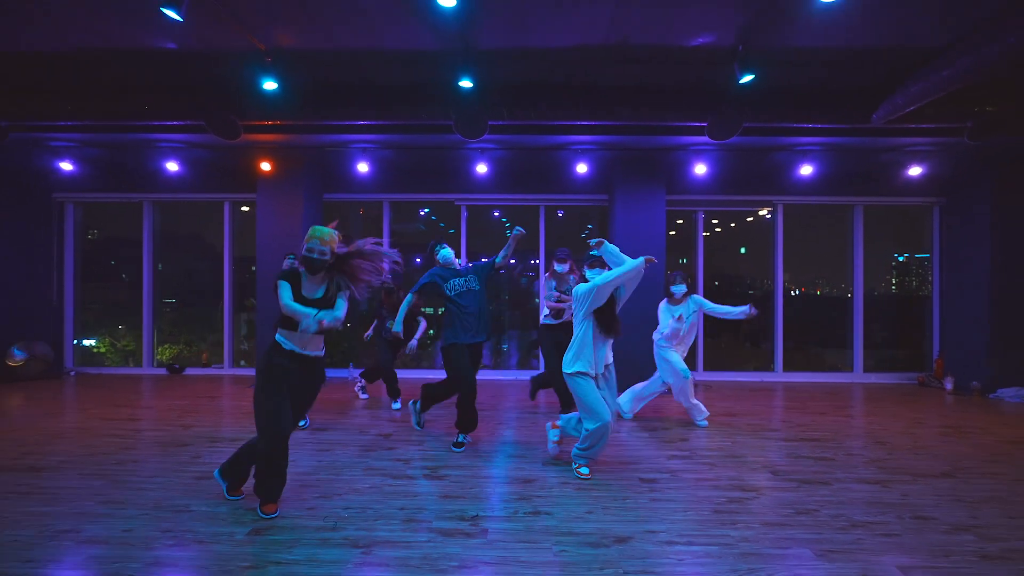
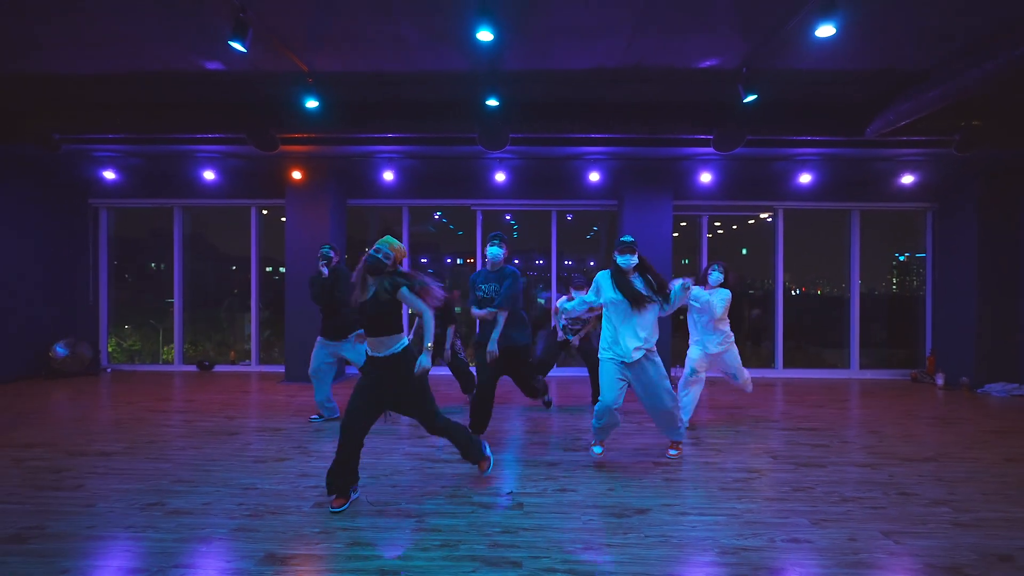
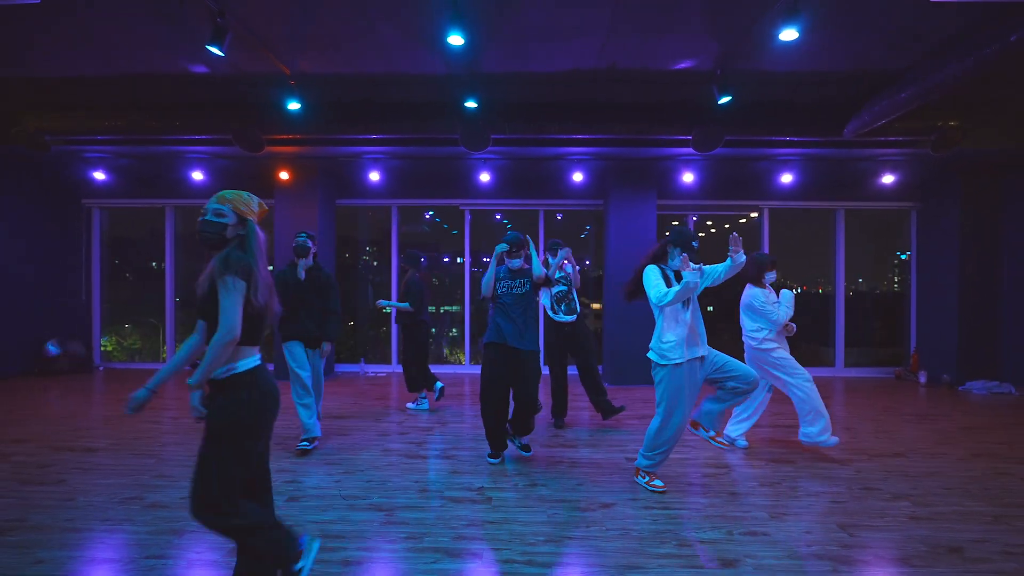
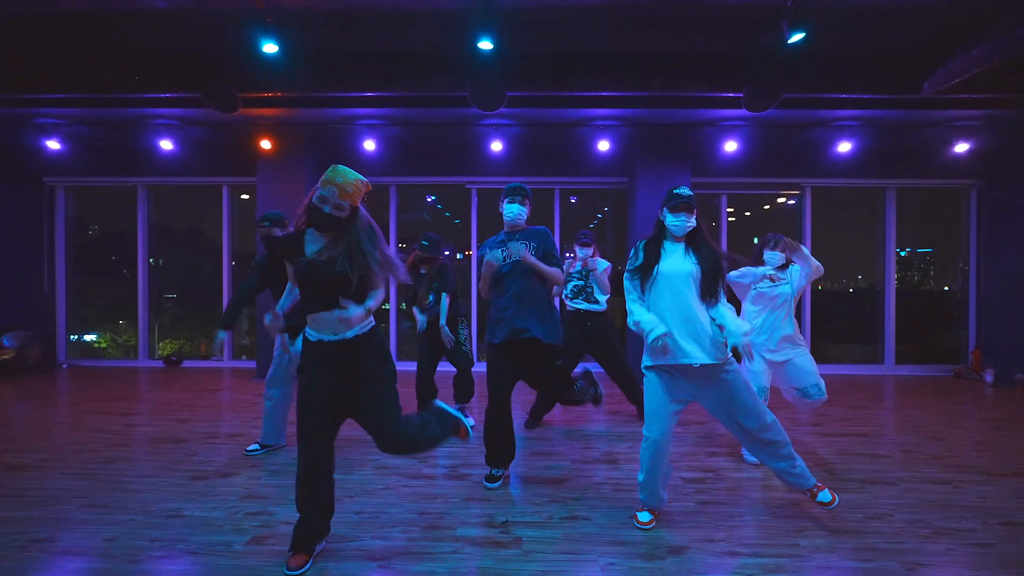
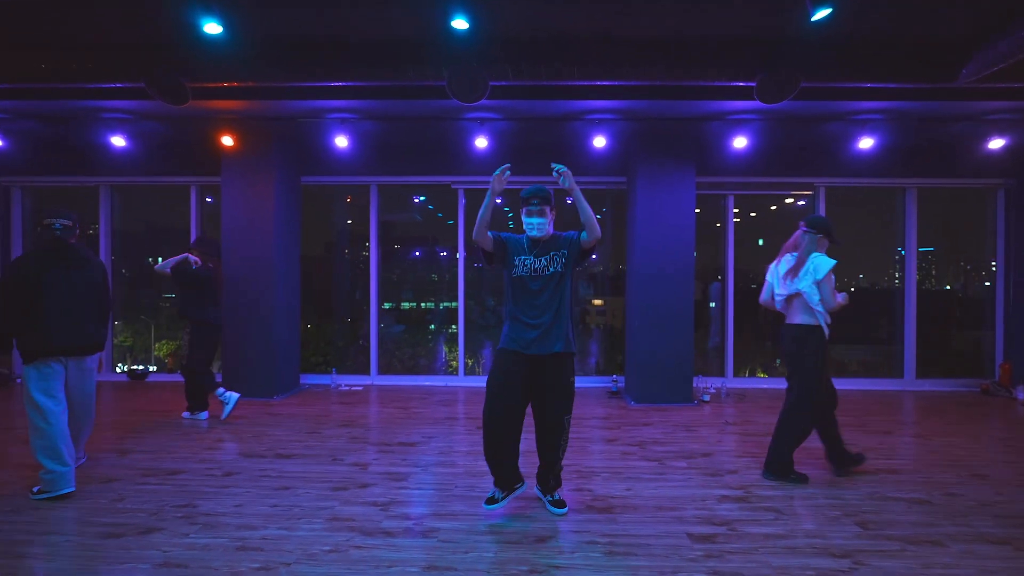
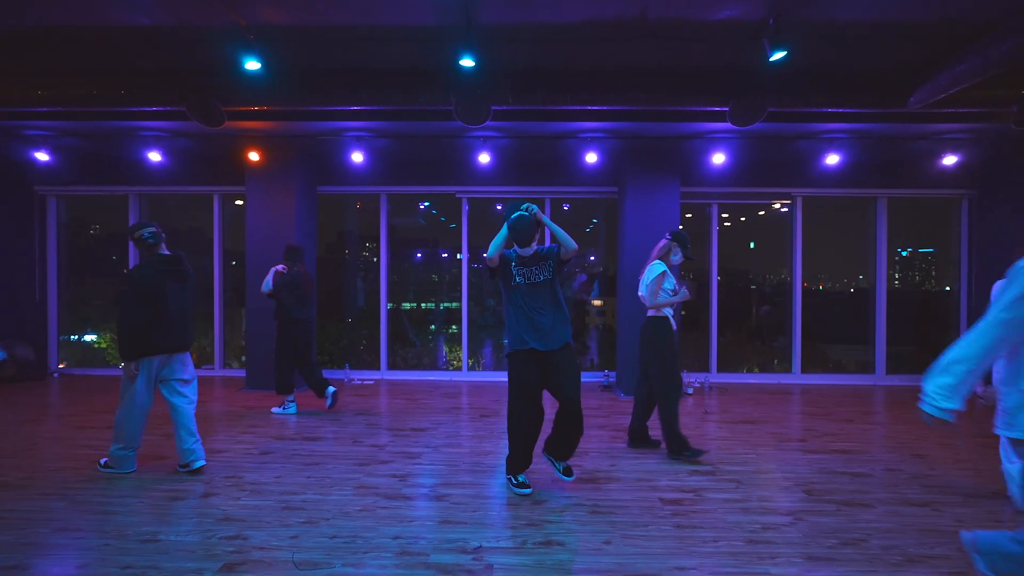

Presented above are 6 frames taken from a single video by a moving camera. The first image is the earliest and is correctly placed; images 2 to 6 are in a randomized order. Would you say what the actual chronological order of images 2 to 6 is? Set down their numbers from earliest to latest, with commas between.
2, 4, 3, 6, 5
